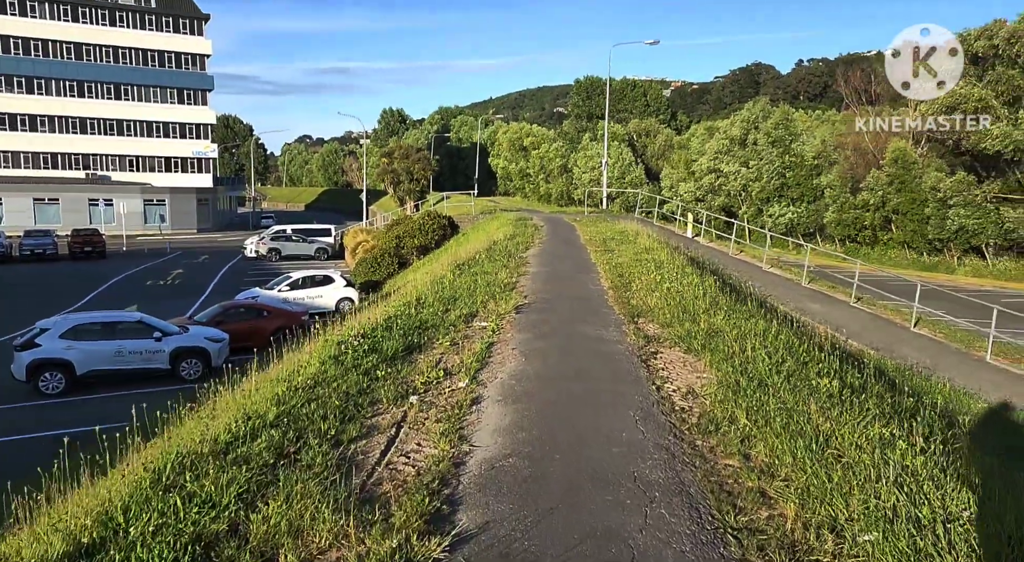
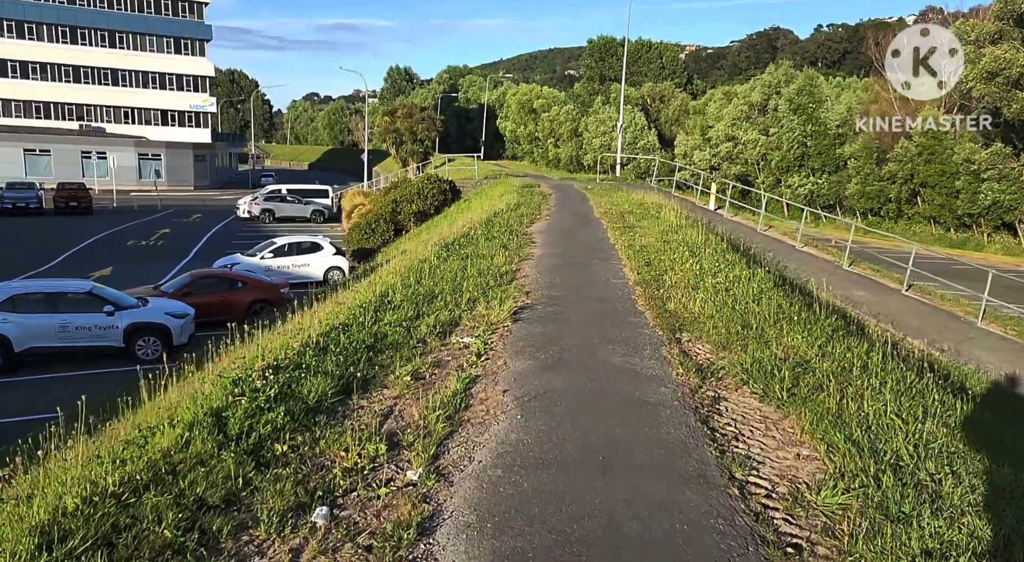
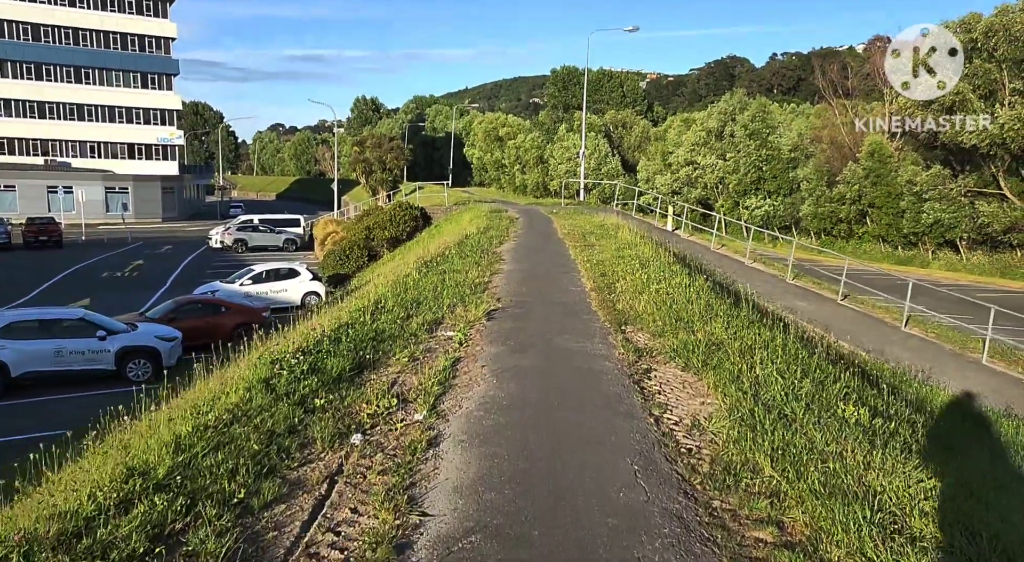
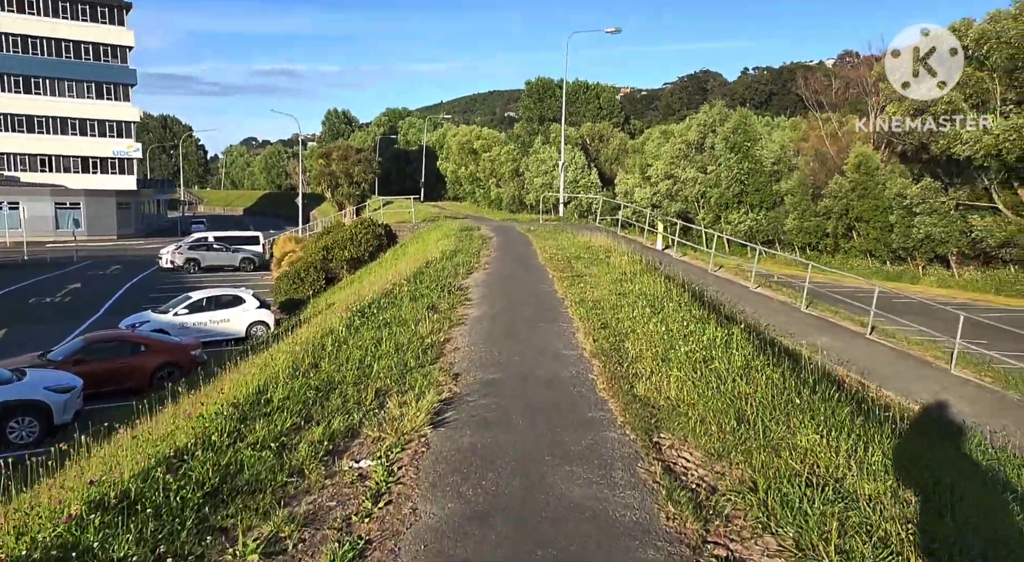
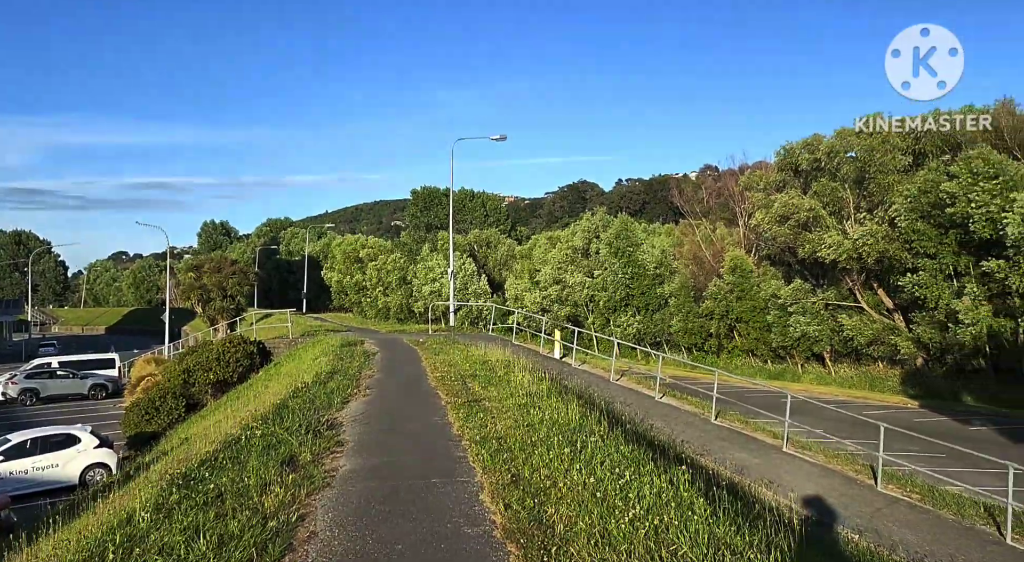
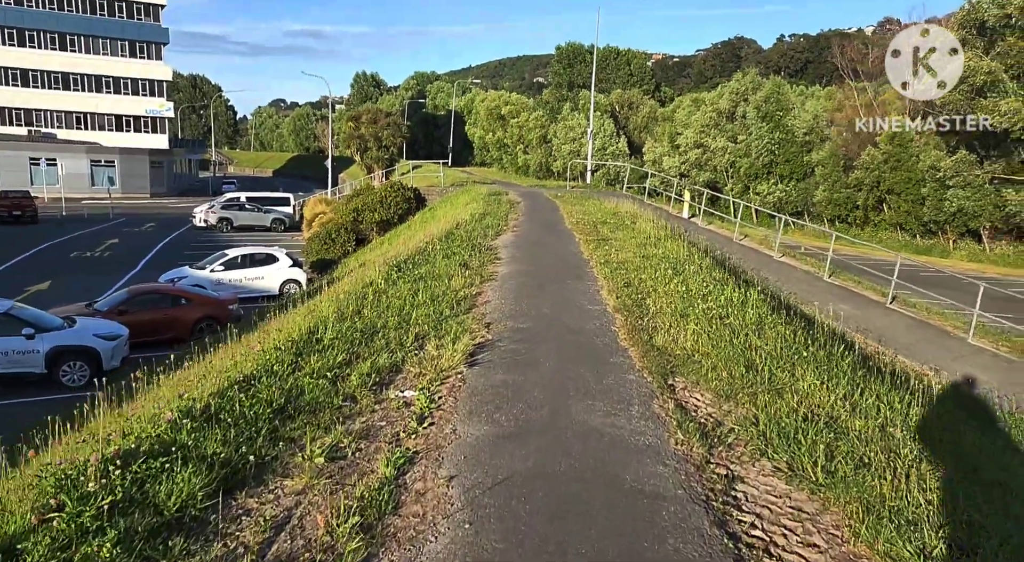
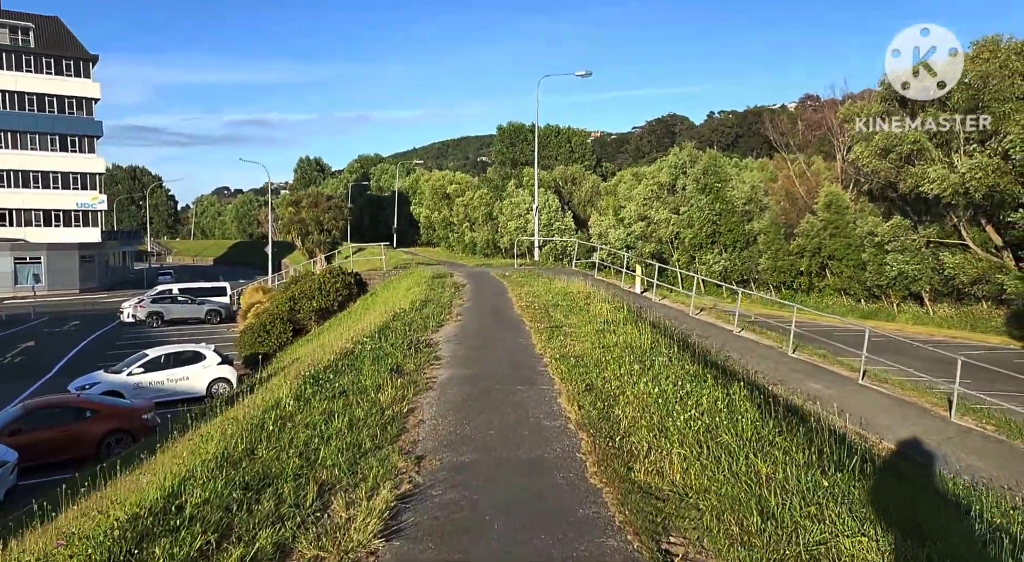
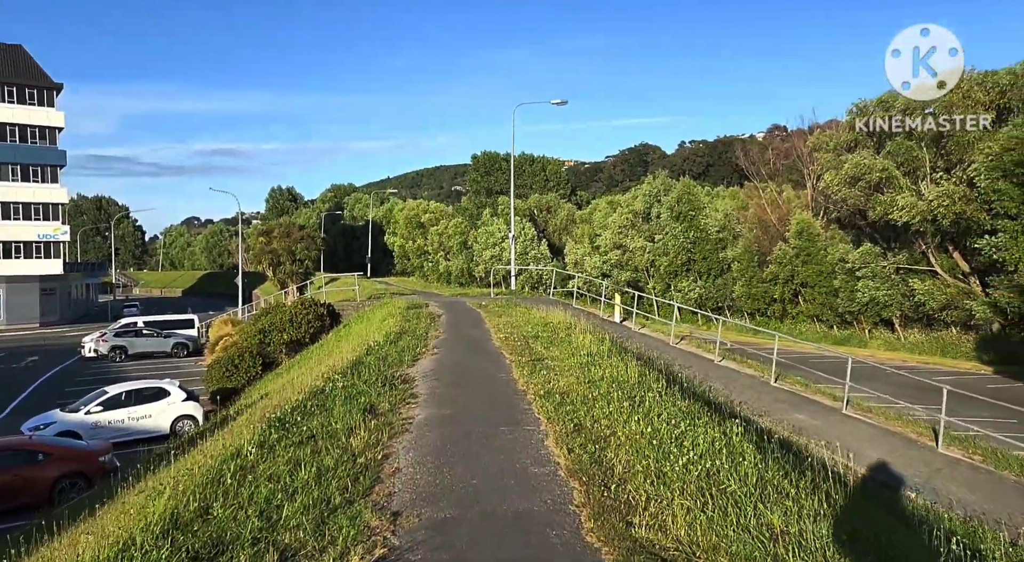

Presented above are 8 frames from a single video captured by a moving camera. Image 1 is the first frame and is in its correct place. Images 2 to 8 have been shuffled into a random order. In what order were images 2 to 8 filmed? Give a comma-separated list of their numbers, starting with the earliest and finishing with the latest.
3, 2, 6, 4, 7, 8, 5
